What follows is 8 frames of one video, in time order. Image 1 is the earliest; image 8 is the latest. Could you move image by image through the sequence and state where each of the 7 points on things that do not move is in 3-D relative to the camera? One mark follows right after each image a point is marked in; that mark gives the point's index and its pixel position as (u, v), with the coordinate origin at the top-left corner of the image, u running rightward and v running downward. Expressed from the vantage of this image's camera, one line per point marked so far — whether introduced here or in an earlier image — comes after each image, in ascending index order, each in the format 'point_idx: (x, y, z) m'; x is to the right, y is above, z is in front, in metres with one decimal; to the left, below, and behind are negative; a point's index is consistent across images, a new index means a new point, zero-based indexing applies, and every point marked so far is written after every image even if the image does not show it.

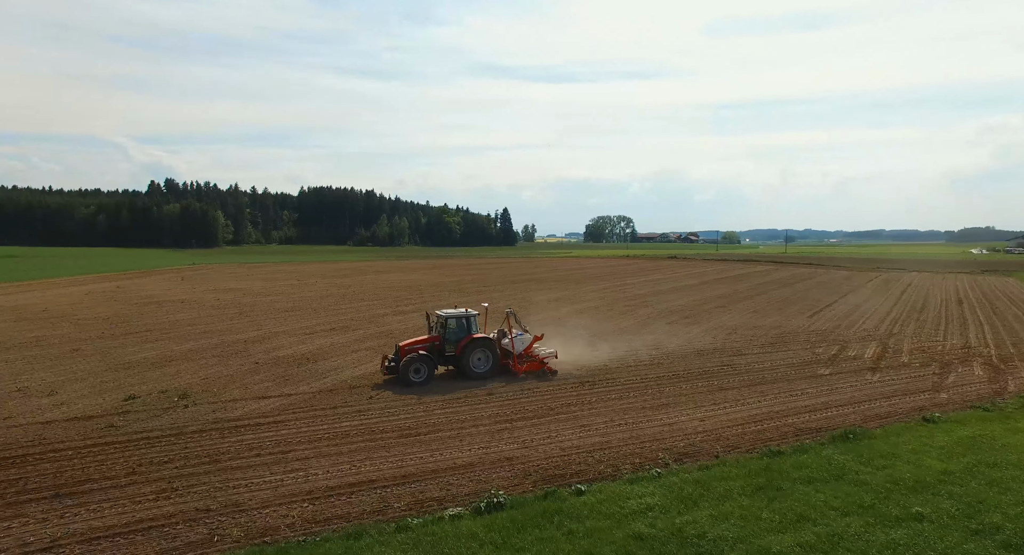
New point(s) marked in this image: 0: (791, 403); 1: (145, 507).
0: (+6.9, -3.1, +12.8) m
1: (-5.1, -3.2, +7.5) m
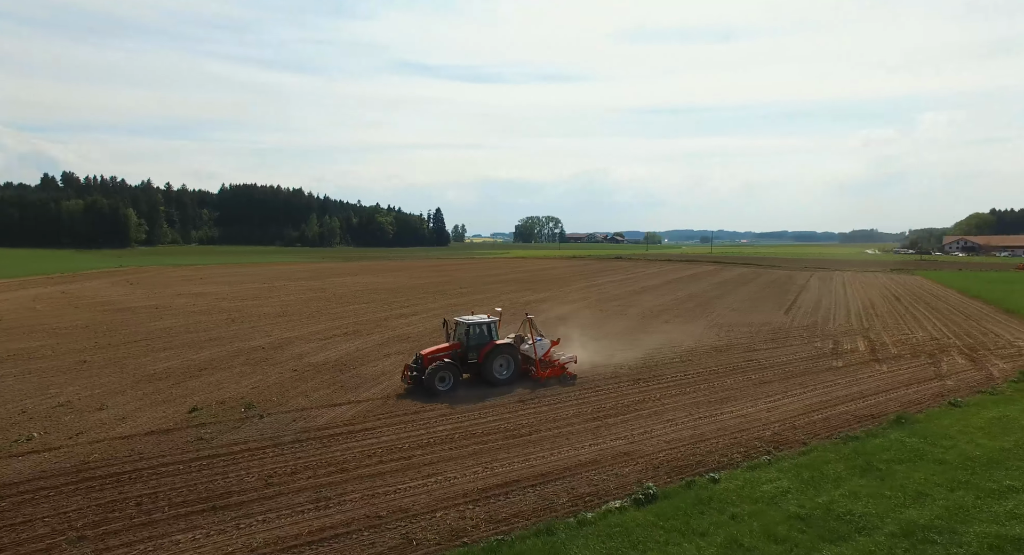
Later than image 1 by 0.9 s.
0: (+8.6, -3.1, +14.1) m
1: (-2.7, -3.3, +7.4) m
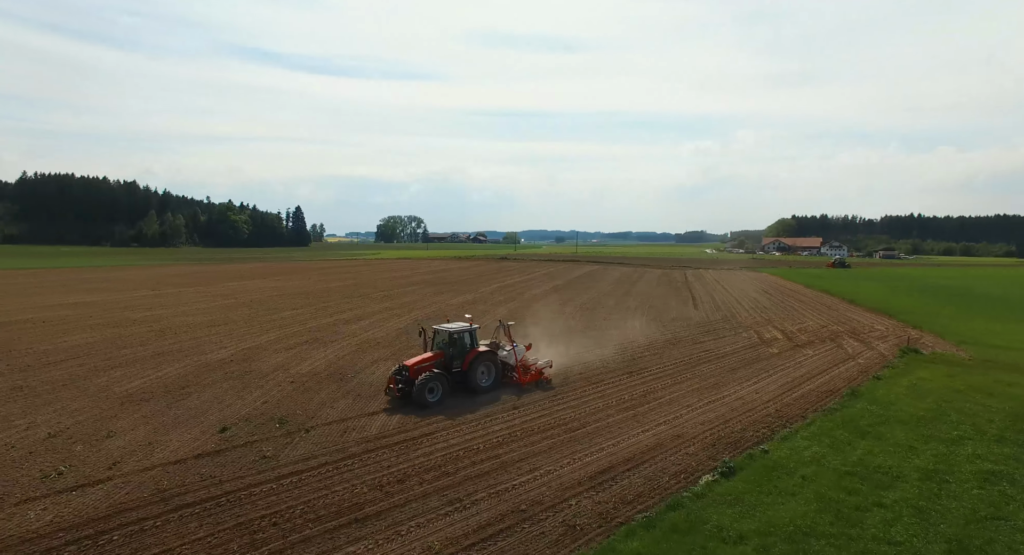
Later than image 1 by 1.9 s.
0: (+8.8, -3.1, +16.7) m
1: (-0.7, -3.4, +7.7) m
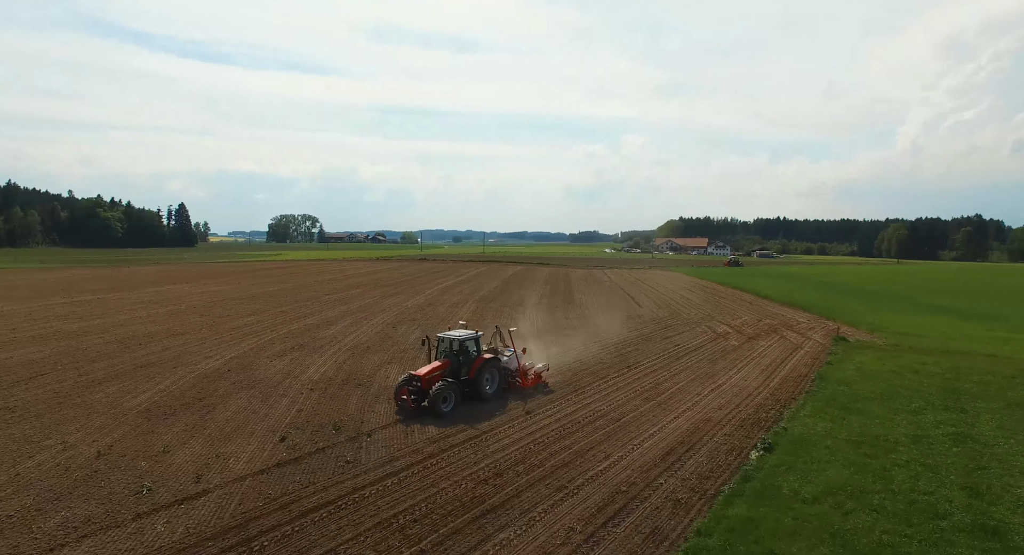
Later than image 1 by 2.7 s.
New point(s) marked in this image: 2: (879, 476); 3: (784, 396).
0: (+8.9, -3.1, +18.9) m
1: (+1.1, -3.5, +8.4) m
2: (+6.6, -3.5, +9.5) m
3: (+7.6, -3.3, +15.0) m
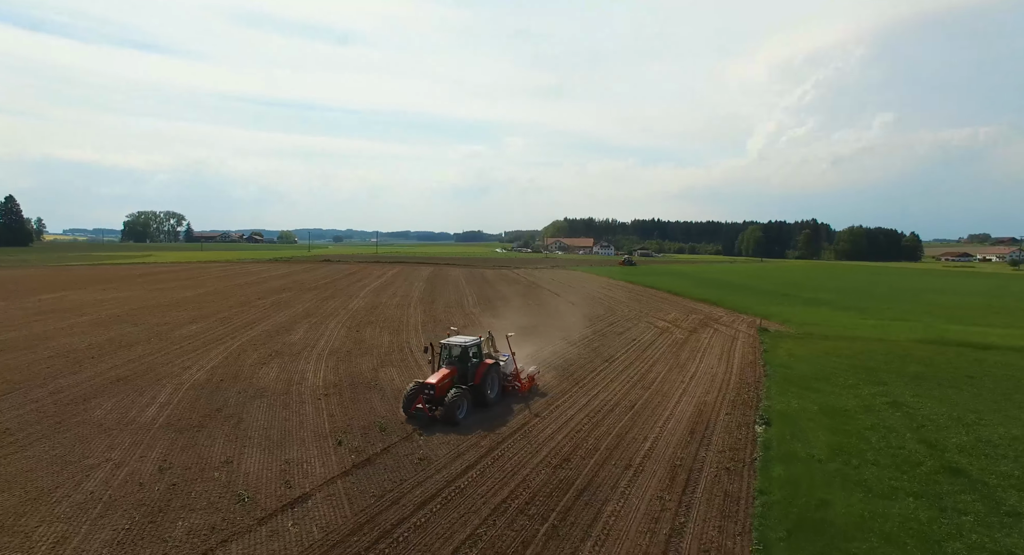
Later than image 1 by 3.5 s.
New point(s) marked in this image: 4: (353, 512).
0: (+8.2, -3.1, +21.5) m
1: (+2.5, -3.6, +9.7) m
2: (+7.7, -3.6, +11.8) m
3: (+7.7, -3.3, +17.4) m
4: (-2.4, -3.5, +8.1) m
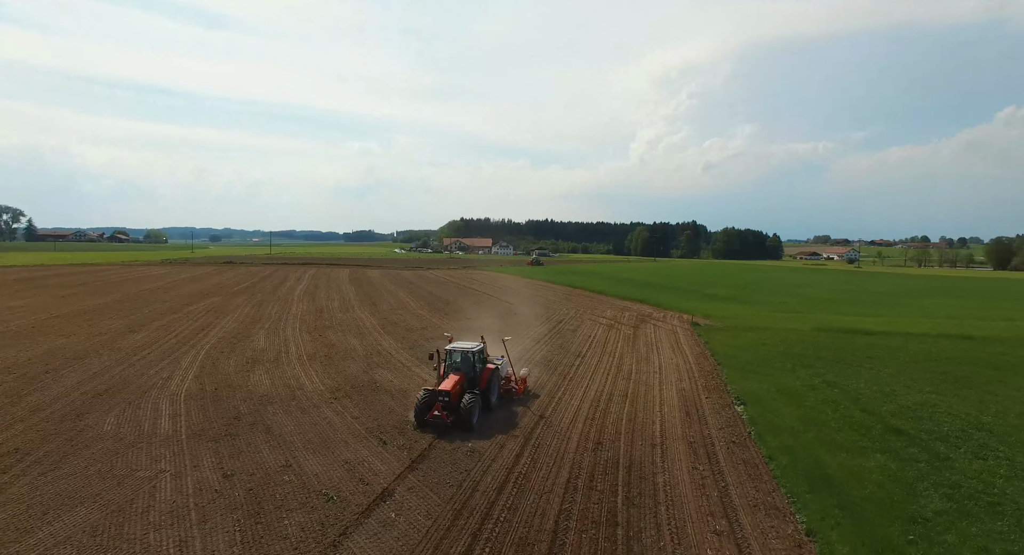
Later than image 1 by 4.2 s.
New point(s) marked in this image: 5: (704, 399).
0: (+7.0, -3.1, +23.8) m
1: (+3.4, -3.6, +11.2) m
2: (+8.2, -3.6, +14.2) m
3: (+7.2, -3.3, +19.7) m
4: (-1.1, -3.7, +8.8) m
5: (+5.5, -3.5, +15.5) m
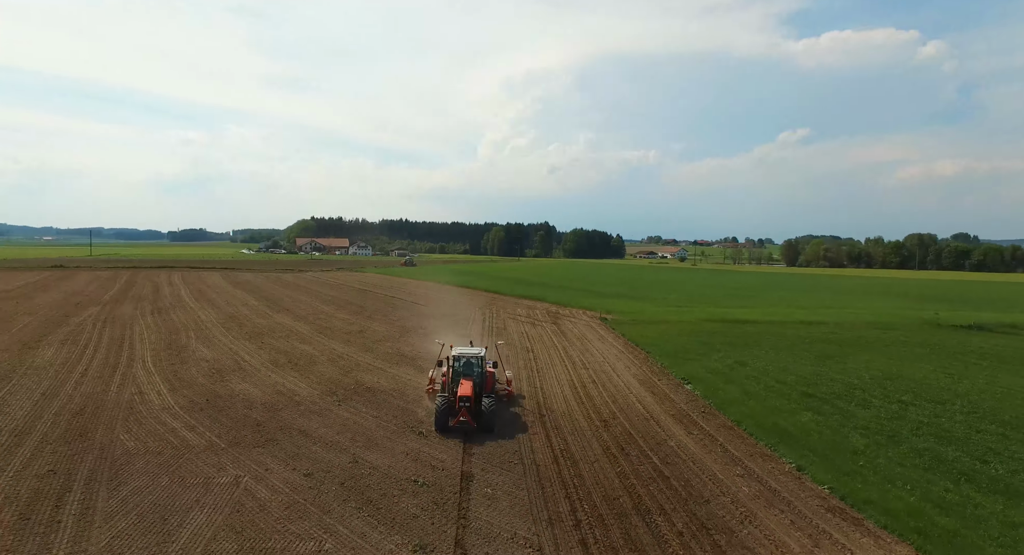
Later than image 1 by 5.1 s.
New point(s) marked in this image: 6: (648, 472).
0: (+4.4, -3.2, +26.8) m
1: (+3.9, -3.7, +13.7) m
2: (+7.9, -3.6, +17.7) m
3: (+5.6, -3.4, +22.8) m
4: (+0.1, -3.8, +10.2) m
5: (+4.9, -3.5, +18.3) m
6: (+2.6, -3.8, +10.4) m
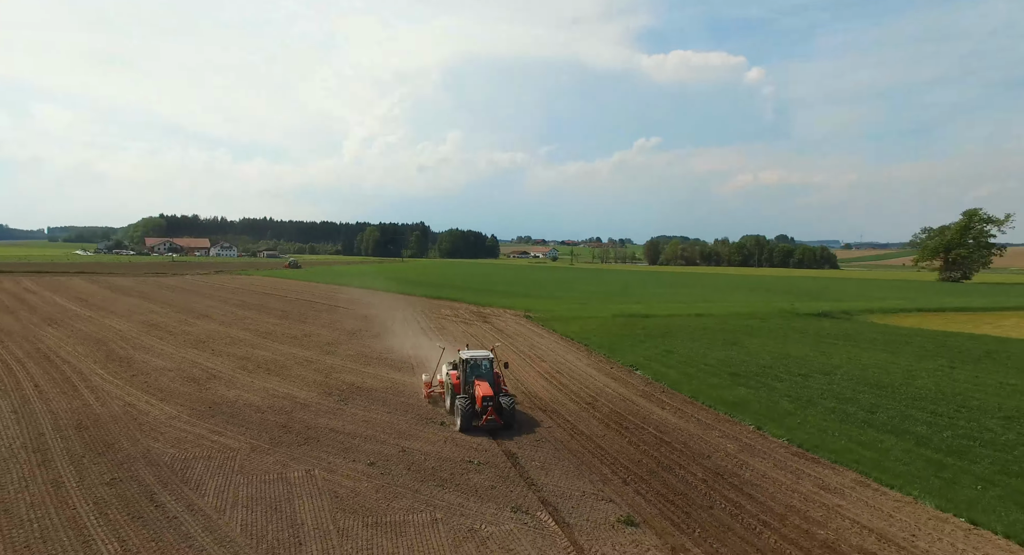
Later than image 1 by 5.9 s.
0: (+1.6, -3.2, +29.1) m
1: (+3.9, -3.8, +16.2) m
2: (+6.9, -3.6, +21.0) m
3: (+3.6, -3.4, +25.5) m
4: (+0.9, -3.9, +12.0) m
5: (+3.9, -3.6, +21.0) m
6: (+3.3, -3.9, +12.8) m
